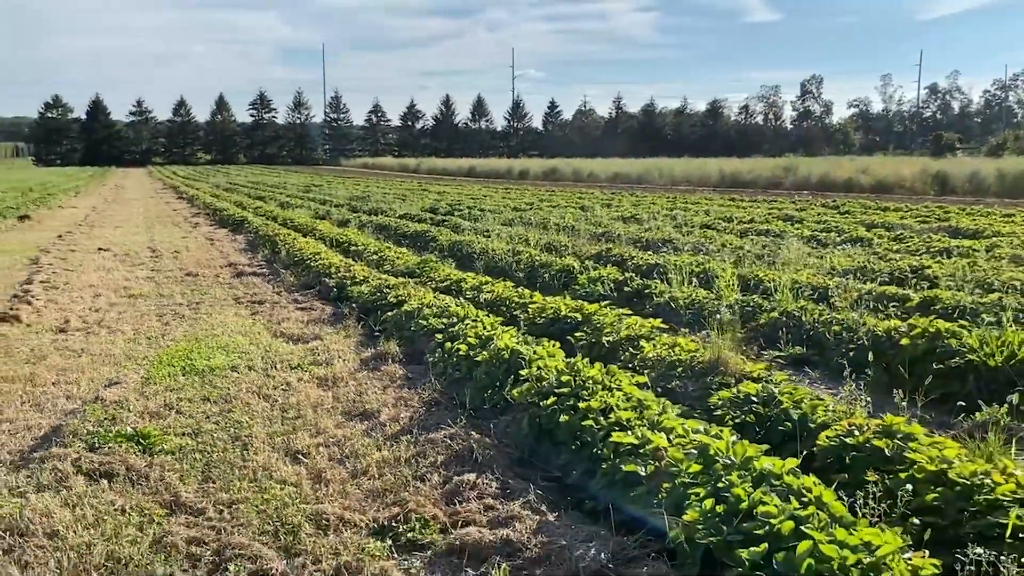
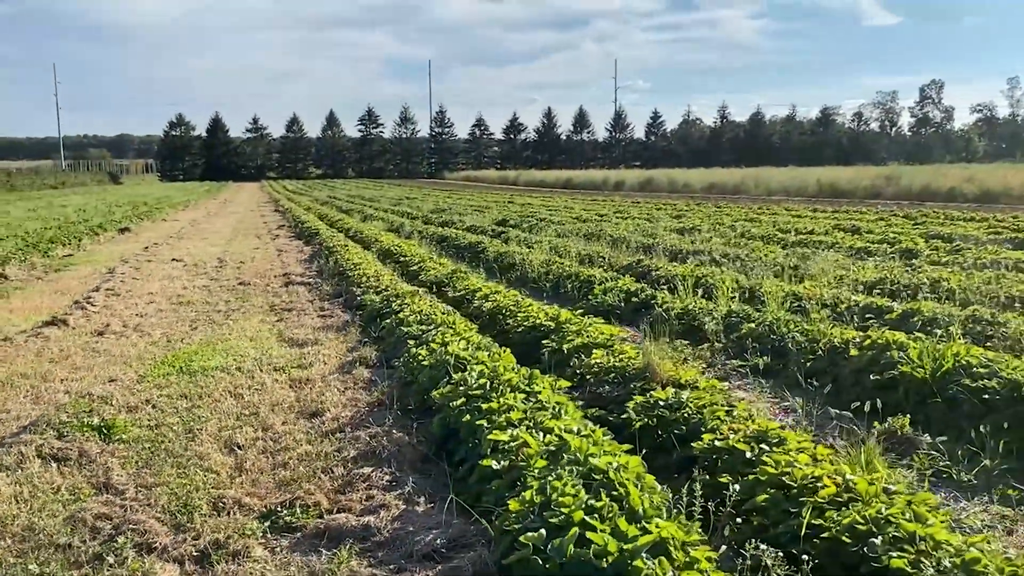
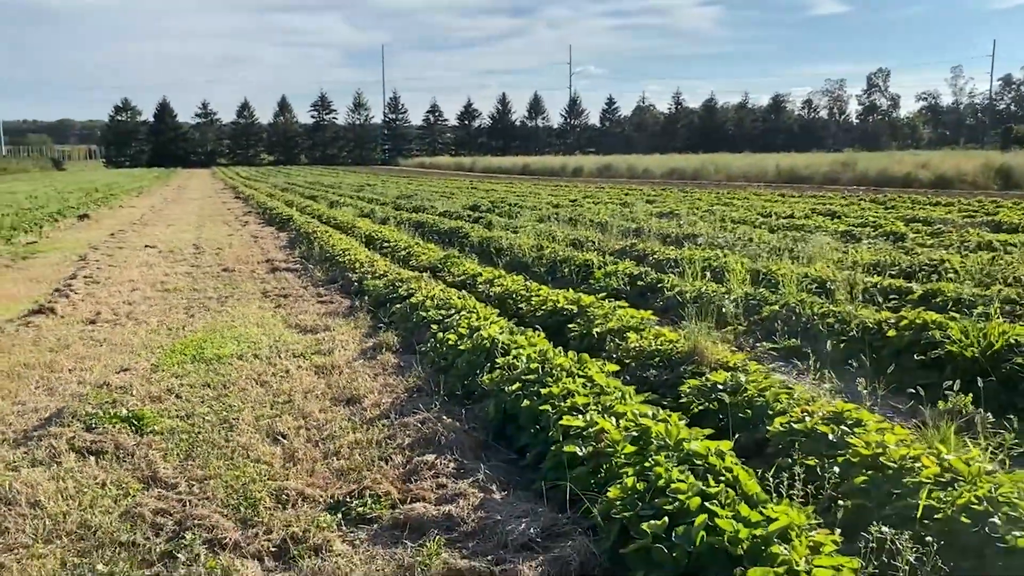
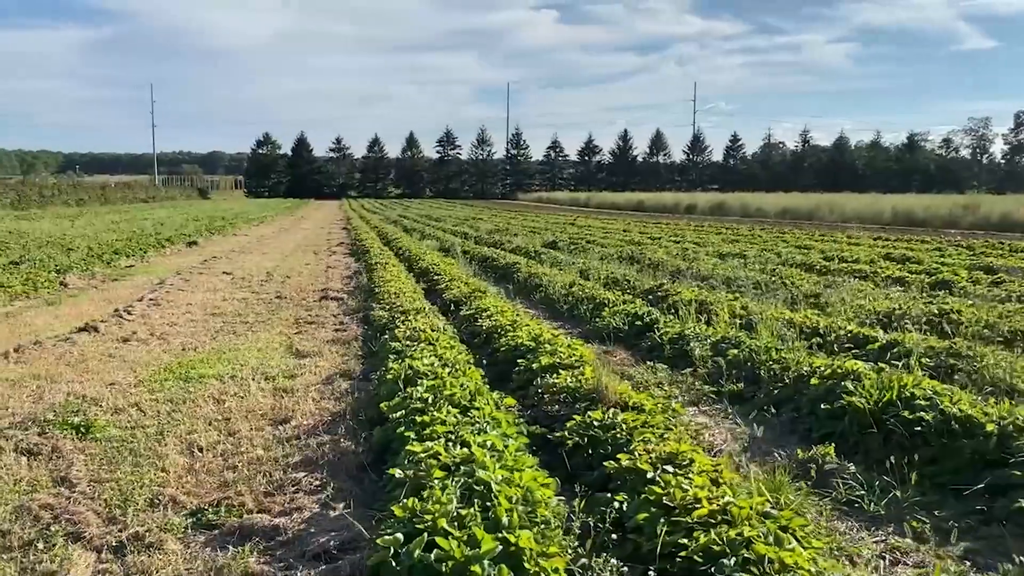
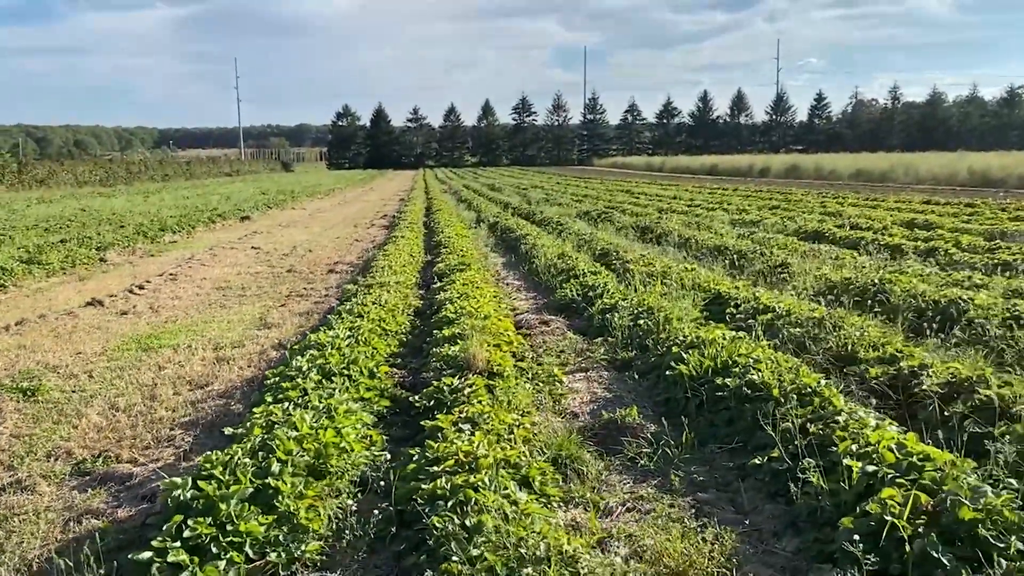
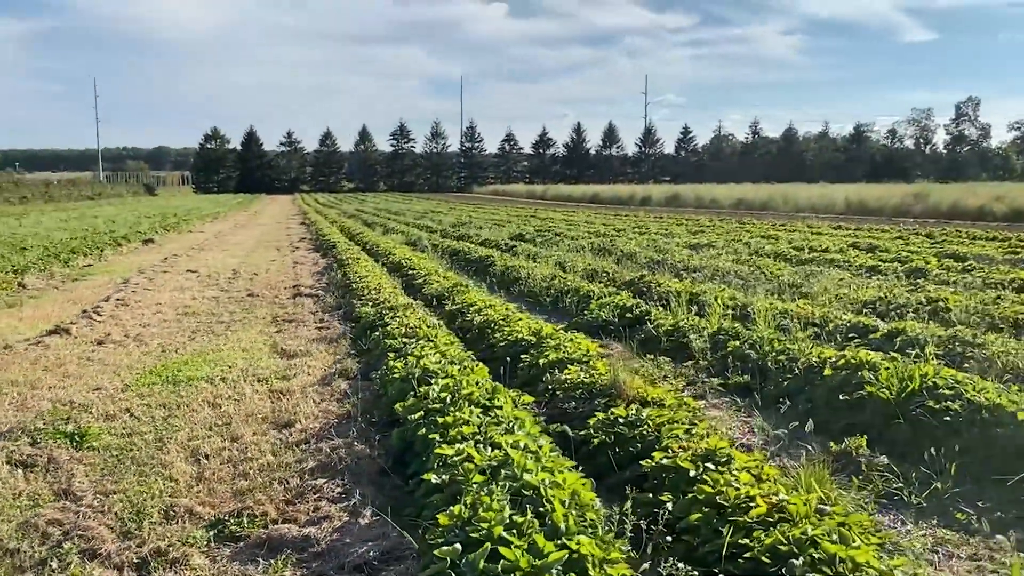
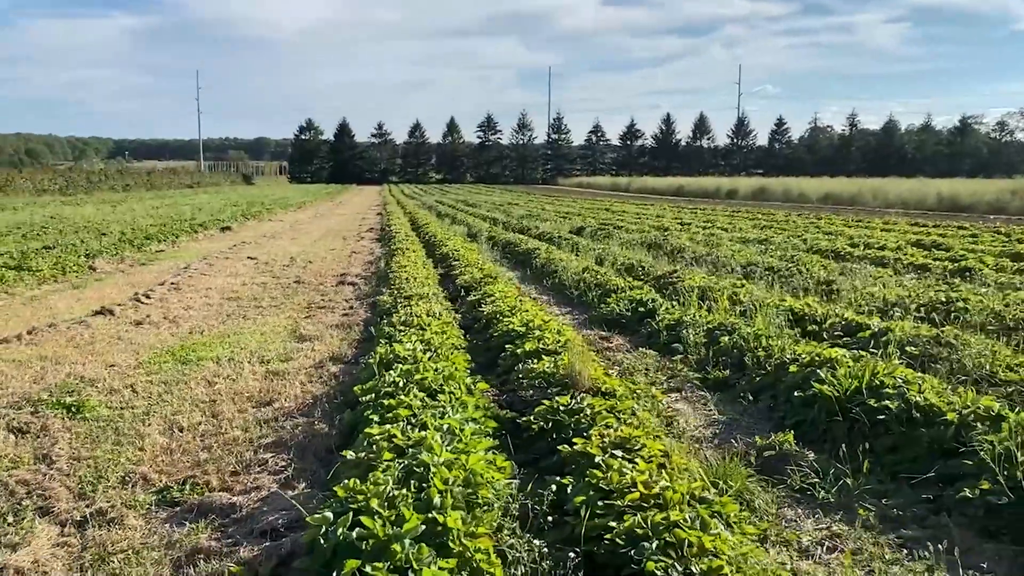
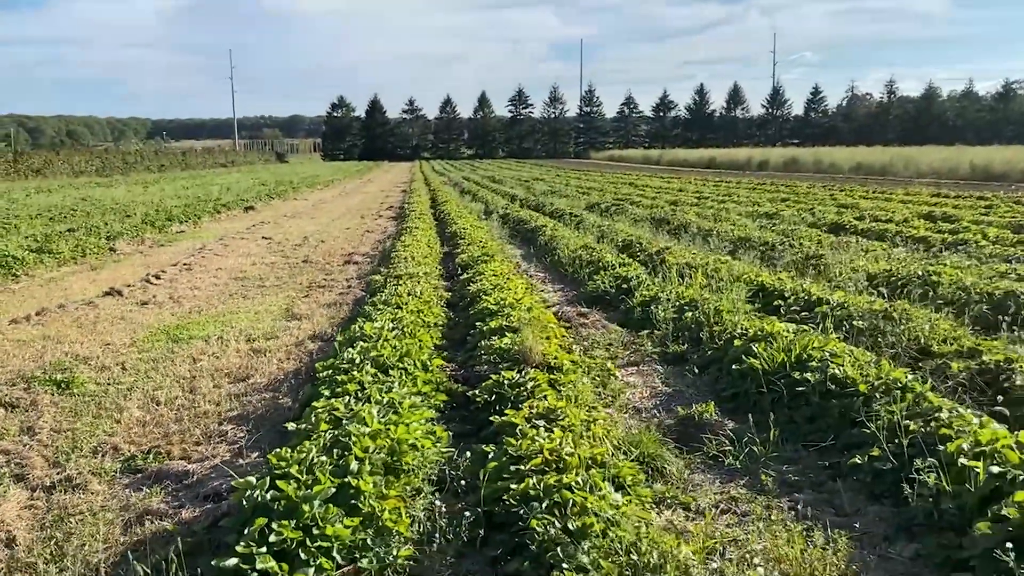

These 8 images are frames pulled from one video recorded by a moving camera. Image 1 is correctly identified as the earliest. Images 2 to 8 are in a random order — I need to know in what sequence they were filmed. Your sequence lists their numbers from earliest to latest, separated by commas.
3, 2, 6, 4, 7, 8, 5
